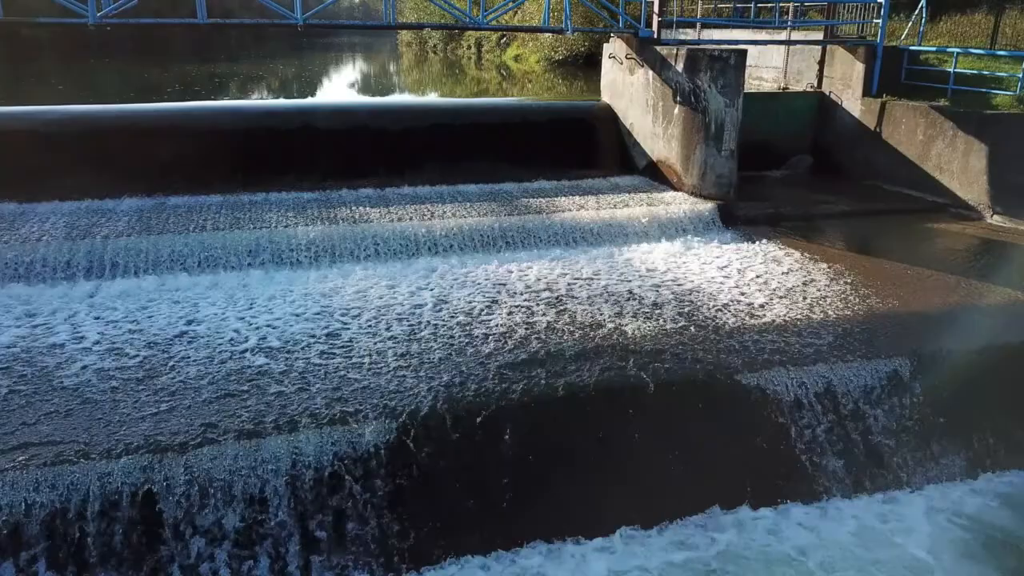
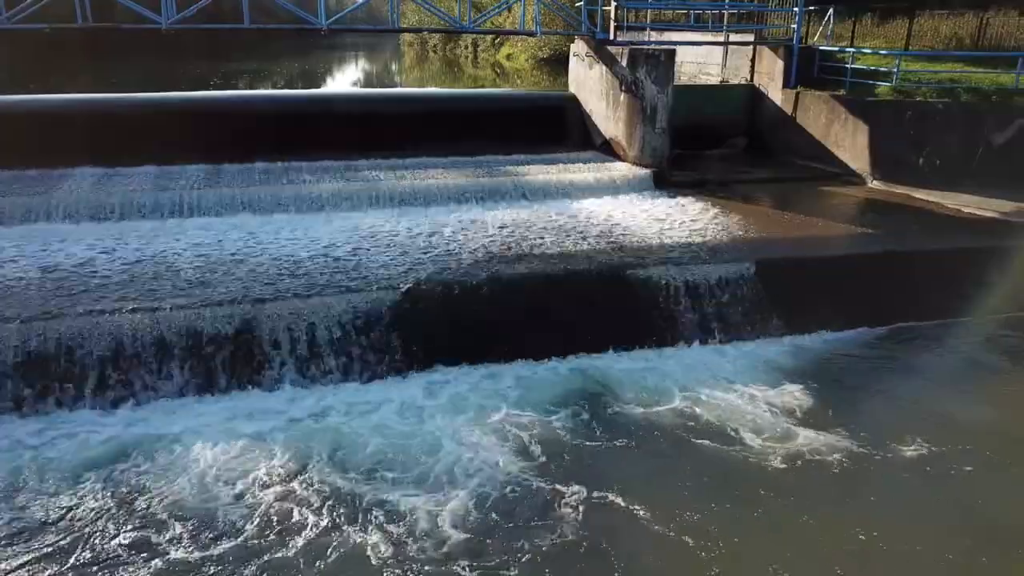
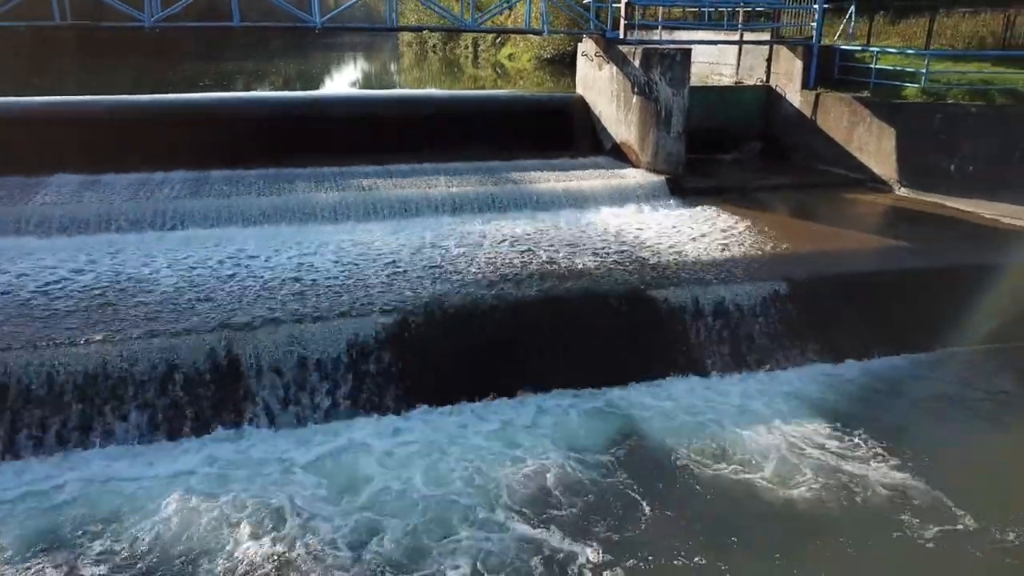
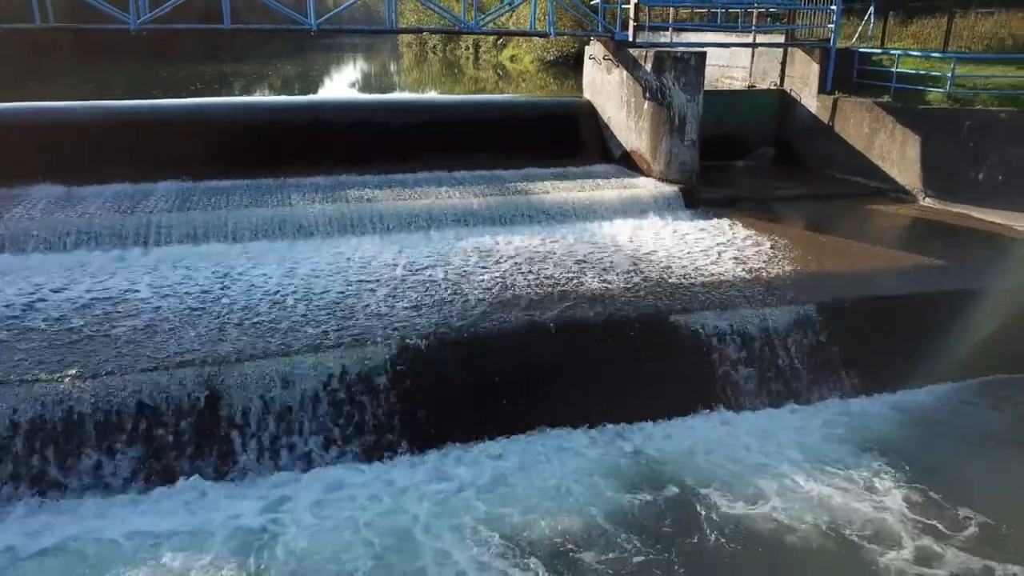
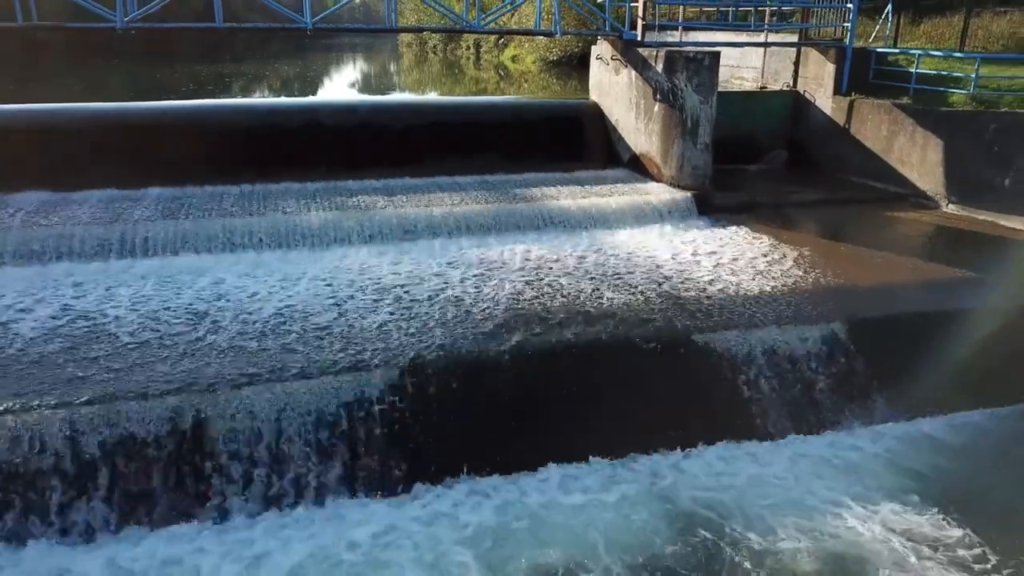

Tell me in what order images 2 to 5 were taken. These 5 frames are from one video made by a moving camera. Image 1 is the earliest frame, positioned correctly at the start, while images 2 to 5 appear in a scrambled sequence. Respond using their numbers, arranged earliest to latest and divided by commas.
5, 4, 3, 2
